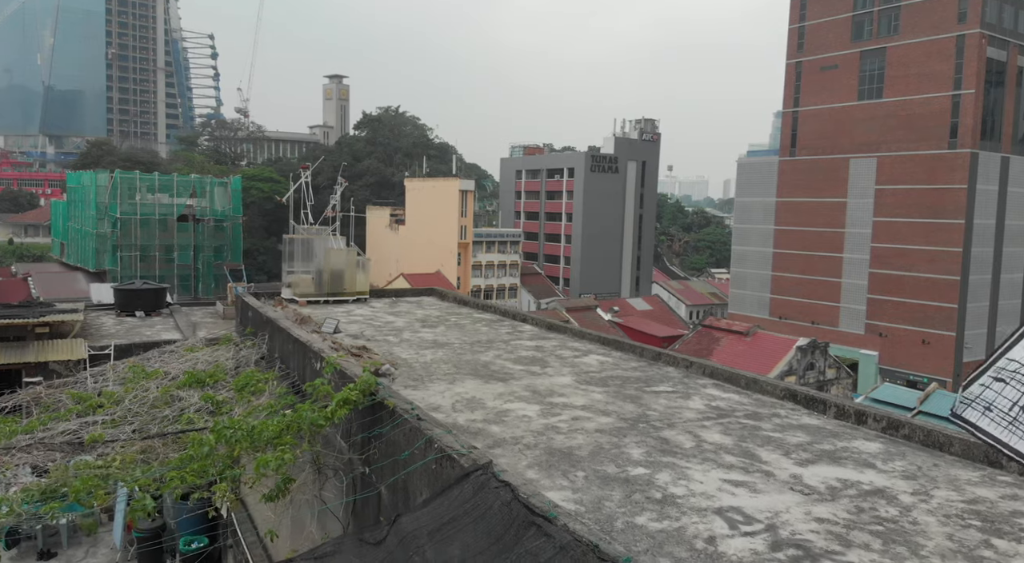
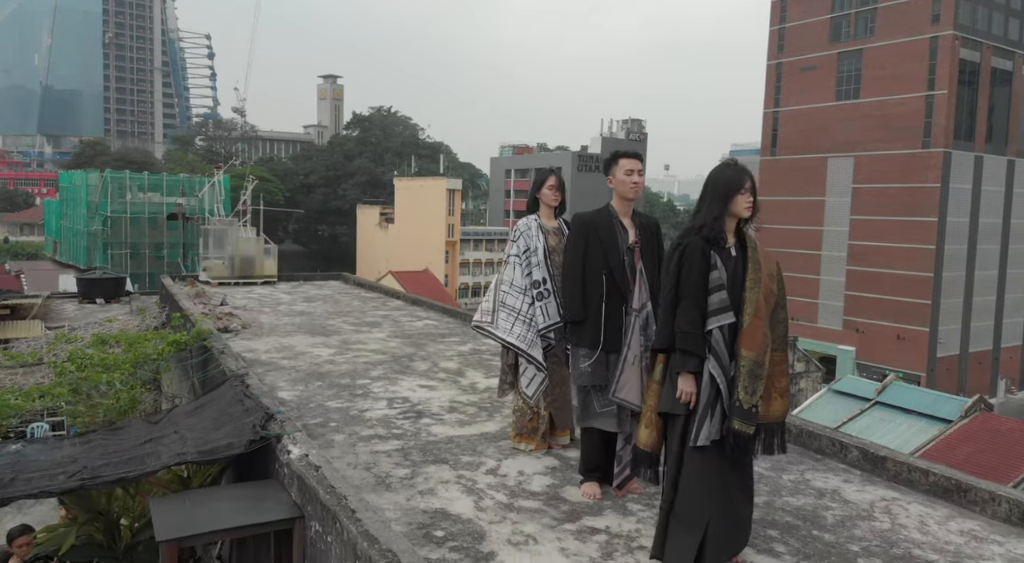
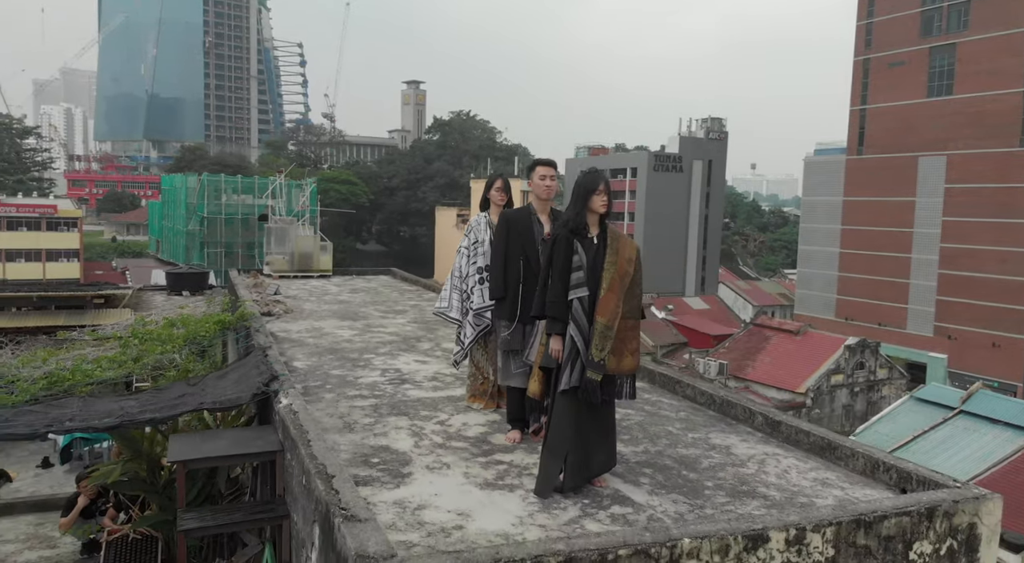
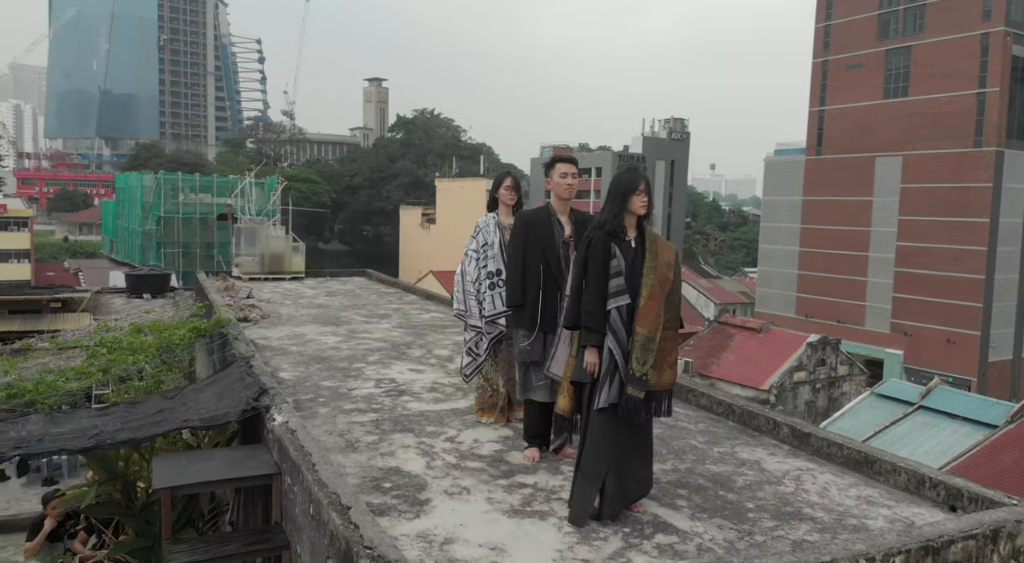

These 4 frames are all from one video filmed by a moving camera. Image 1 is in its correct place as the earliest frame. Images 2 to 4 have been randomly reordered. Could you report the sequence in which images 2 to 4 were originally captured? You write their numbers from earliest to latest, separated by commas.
2, 4, 3
